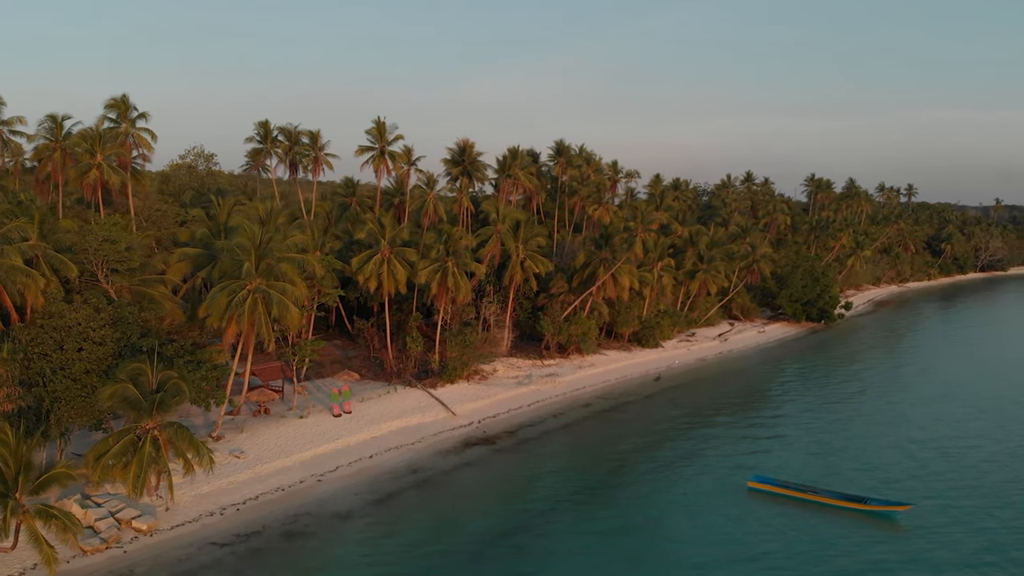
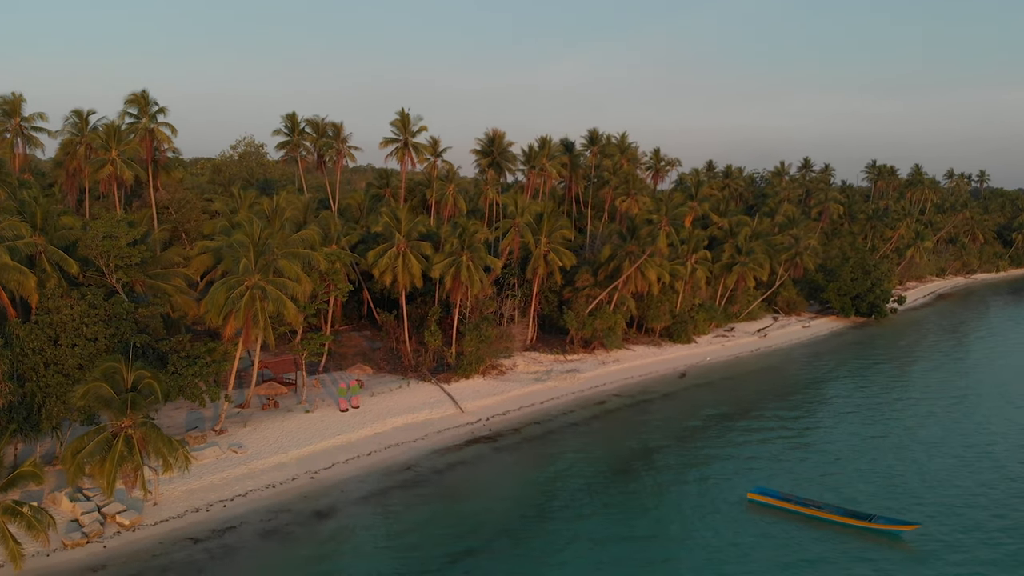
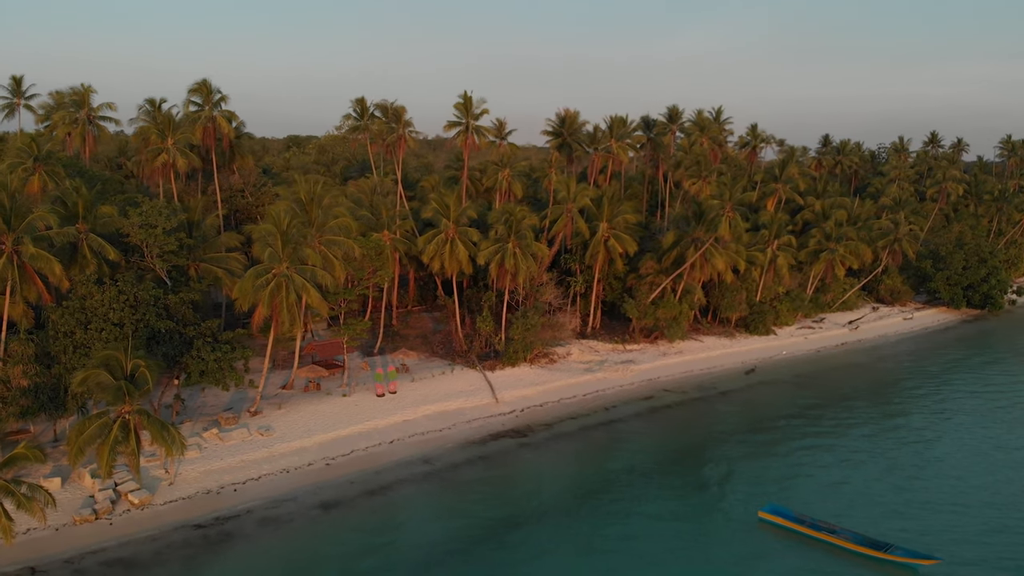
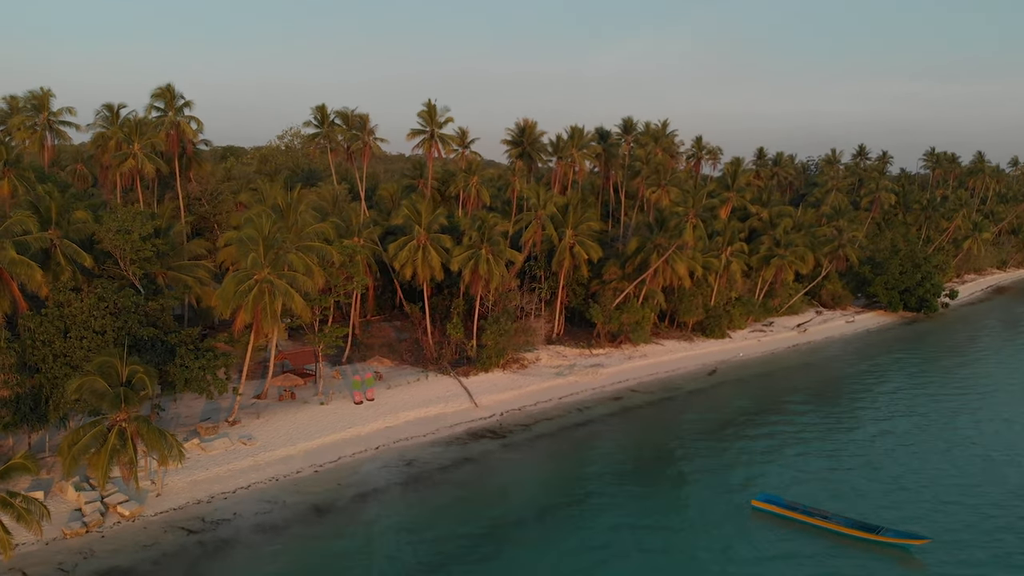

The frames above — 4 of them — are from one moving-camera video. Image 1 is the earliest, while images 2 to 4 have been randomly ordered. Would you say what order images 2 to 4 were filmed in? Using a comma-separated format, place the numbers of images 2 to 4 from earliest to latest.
2, 4, 3
